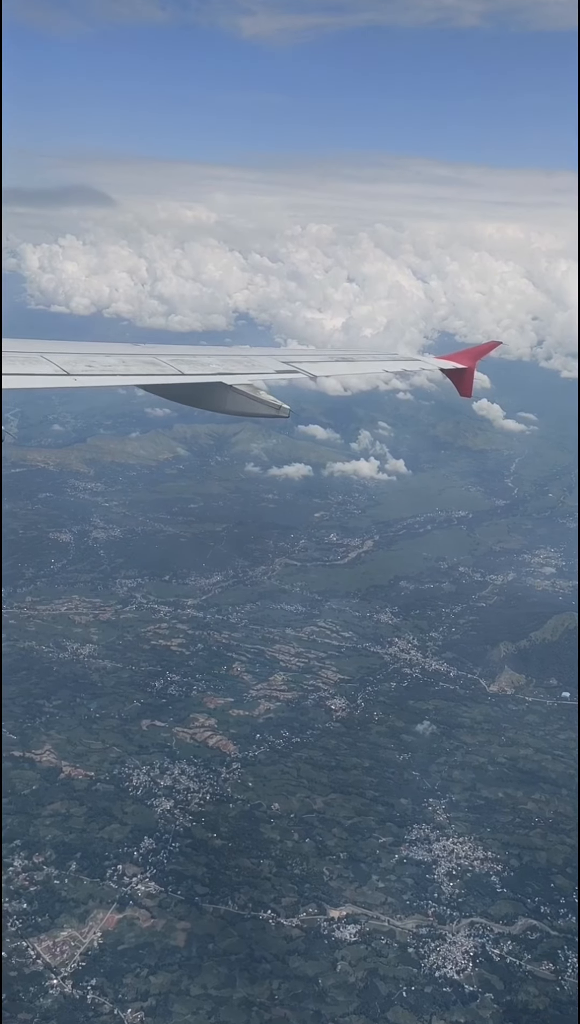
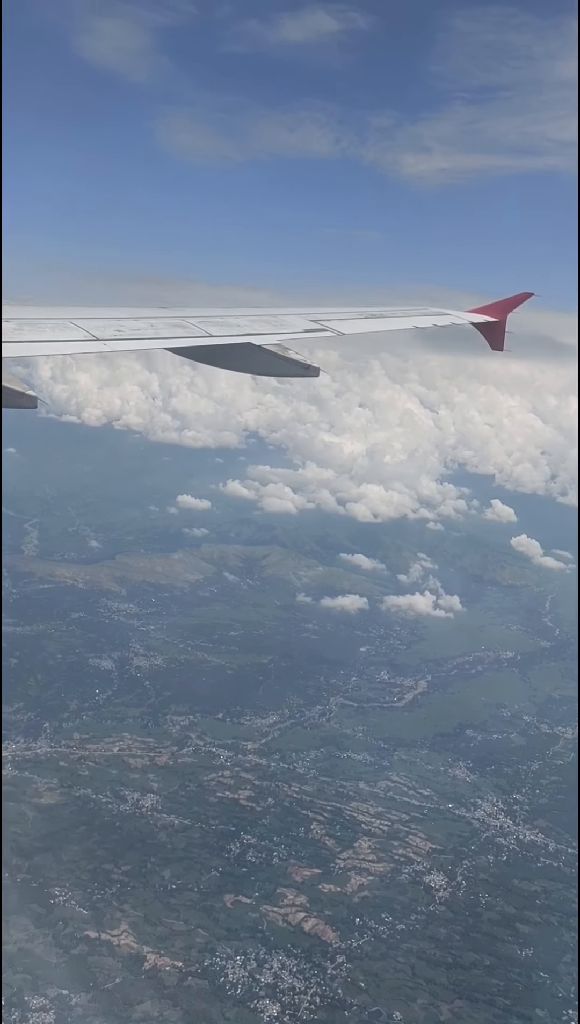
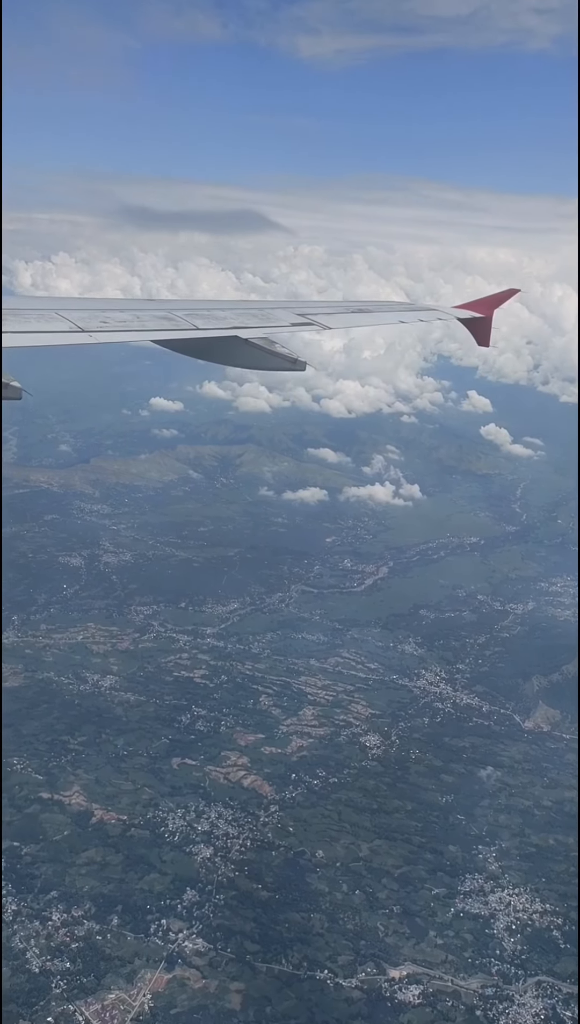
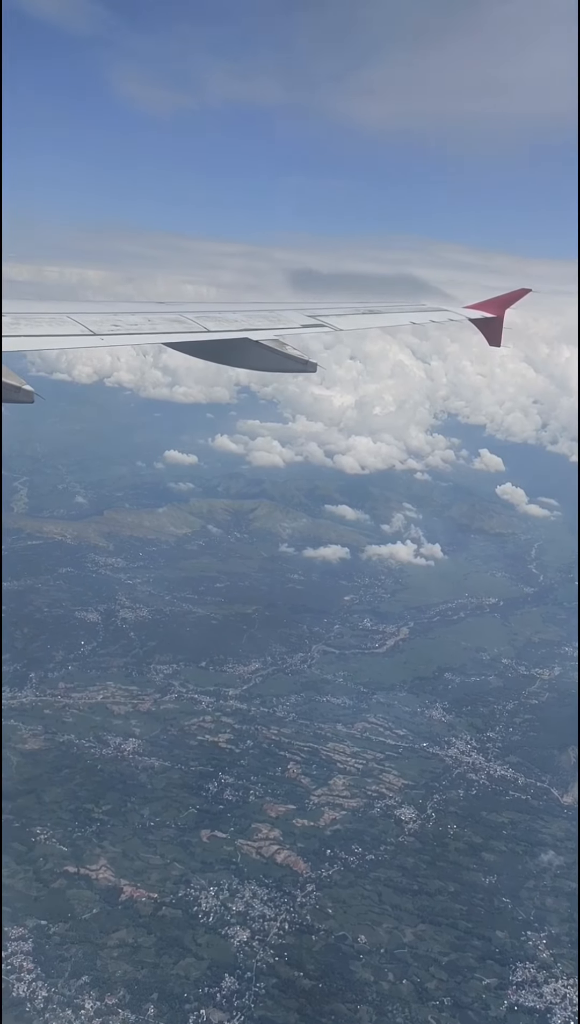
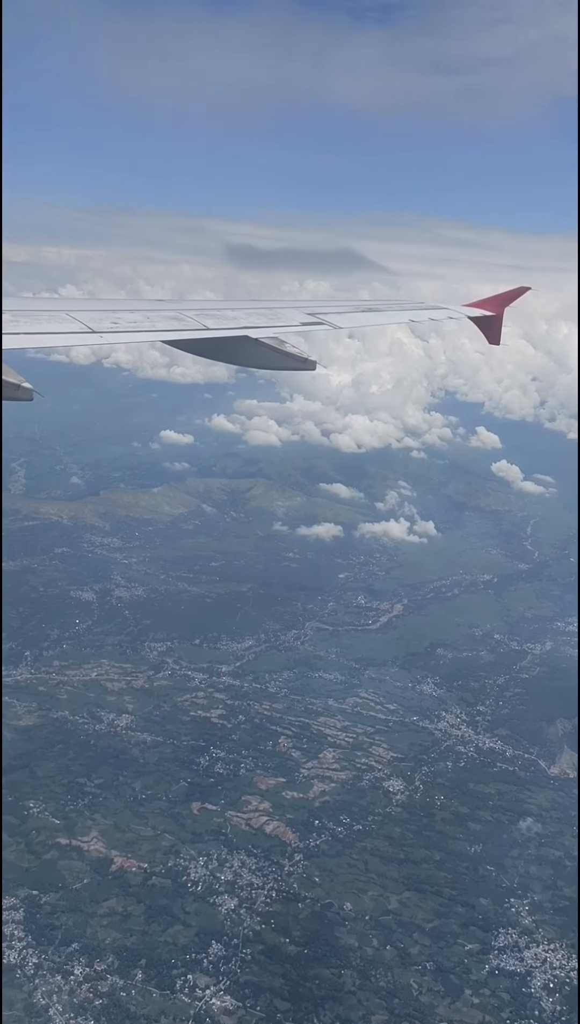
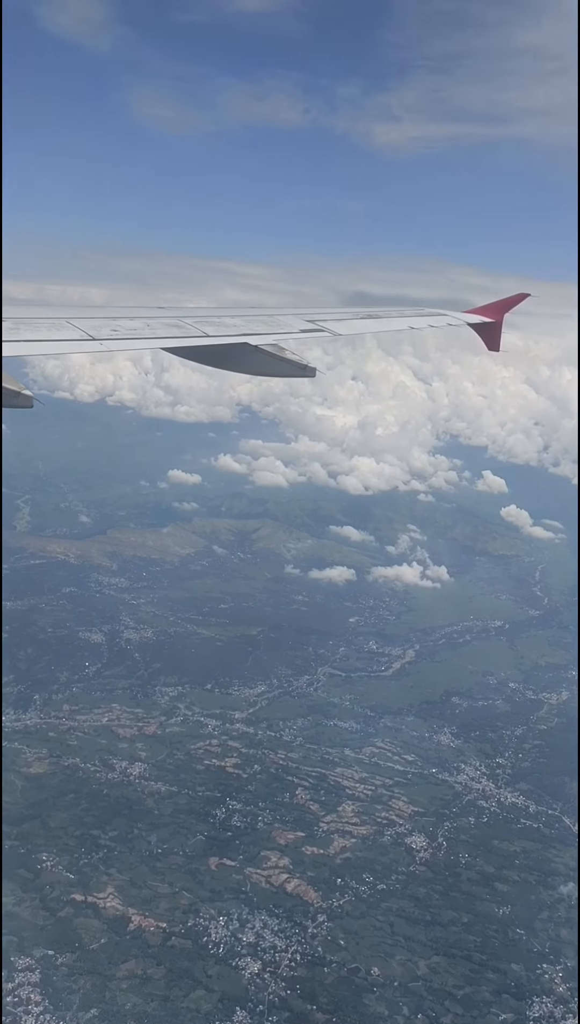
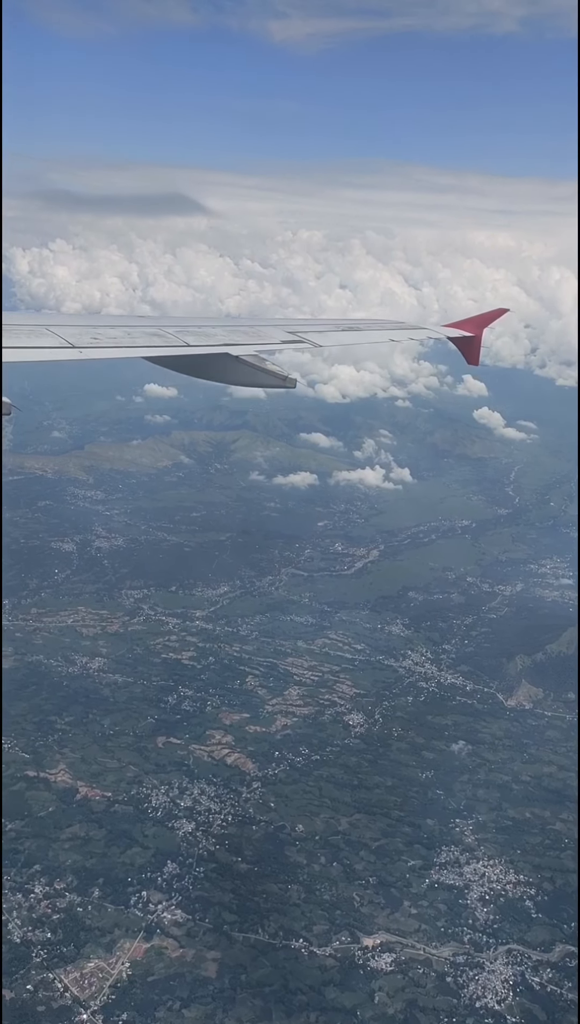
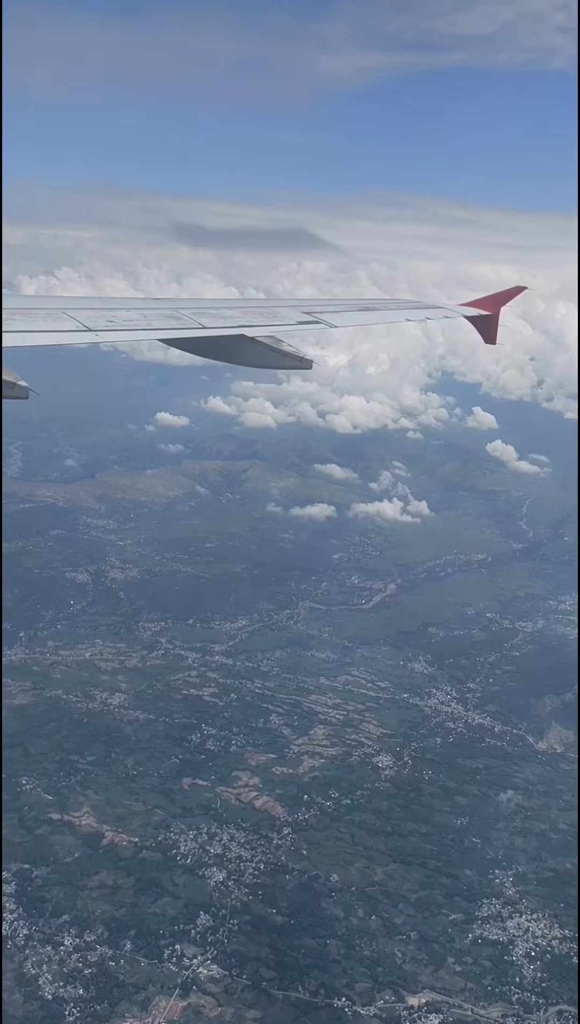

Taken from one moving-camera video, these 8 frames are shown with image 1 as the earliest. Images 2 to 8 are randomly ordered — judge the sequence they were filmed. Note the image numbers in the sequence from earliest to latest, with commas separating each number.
7, 3, 8, 5, 4, 6, 2
